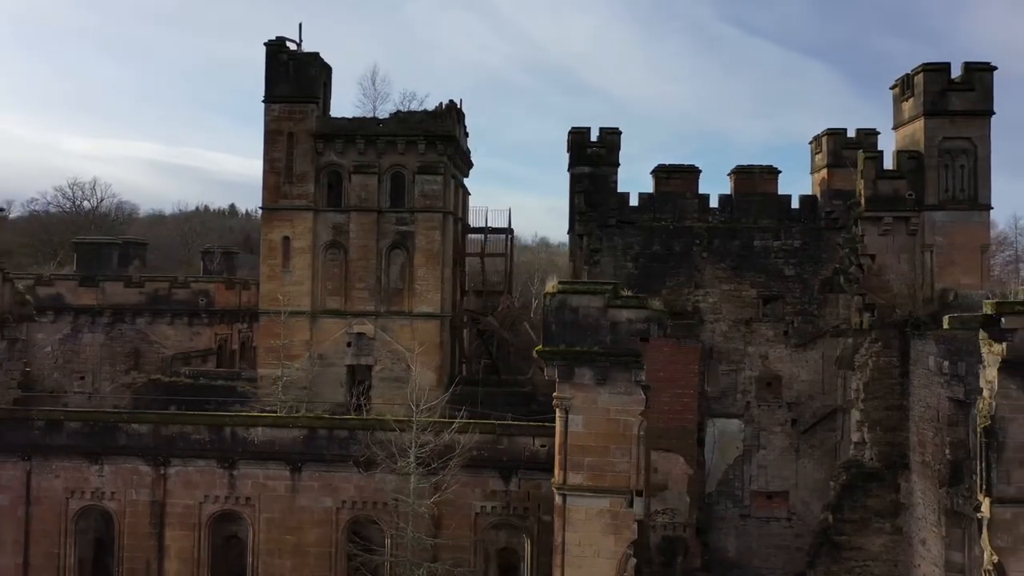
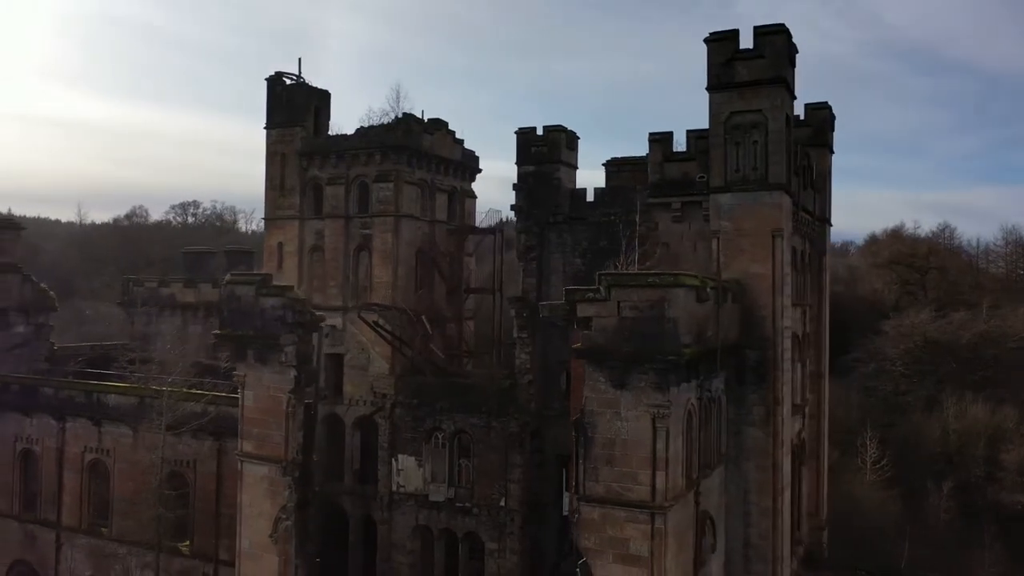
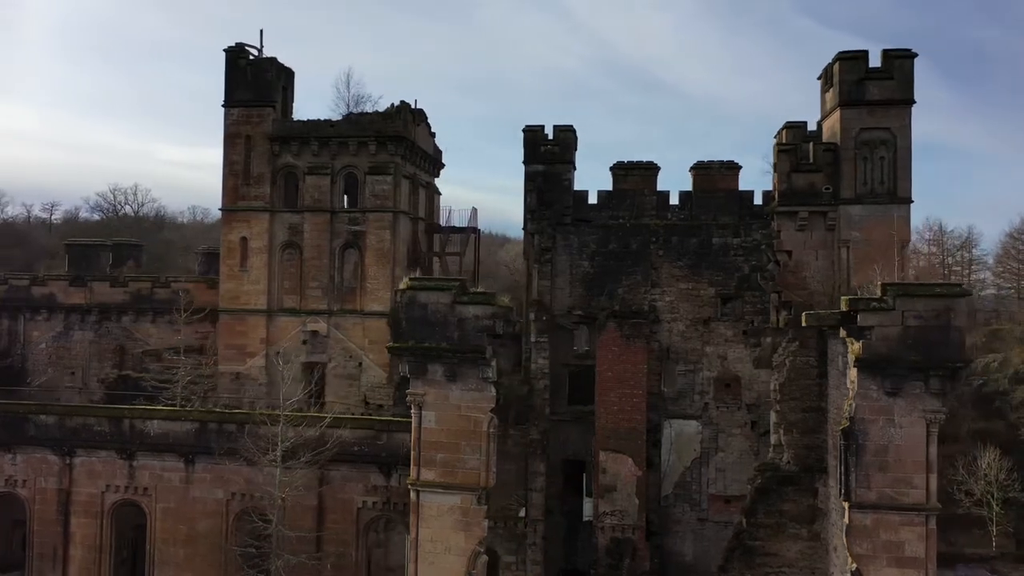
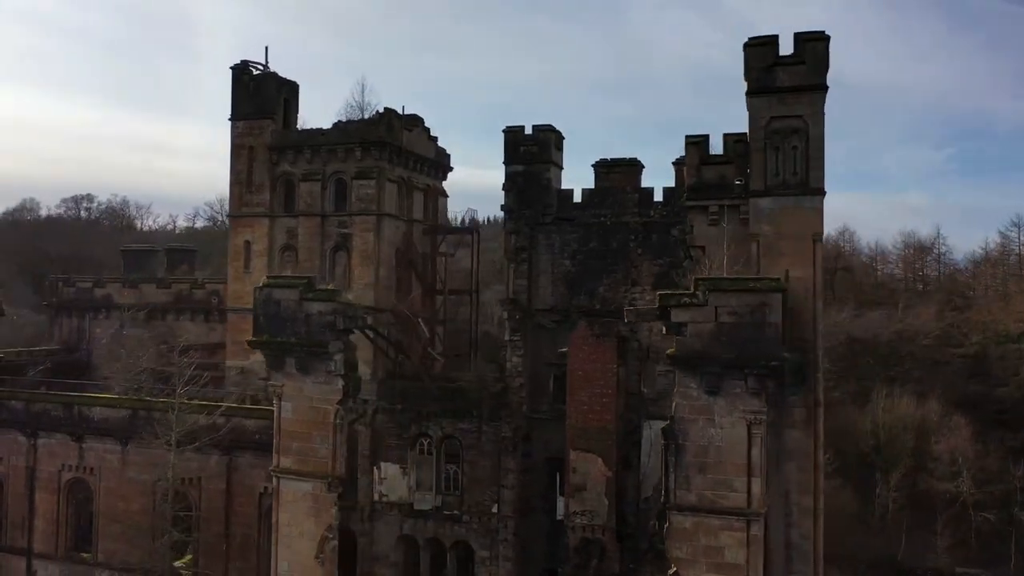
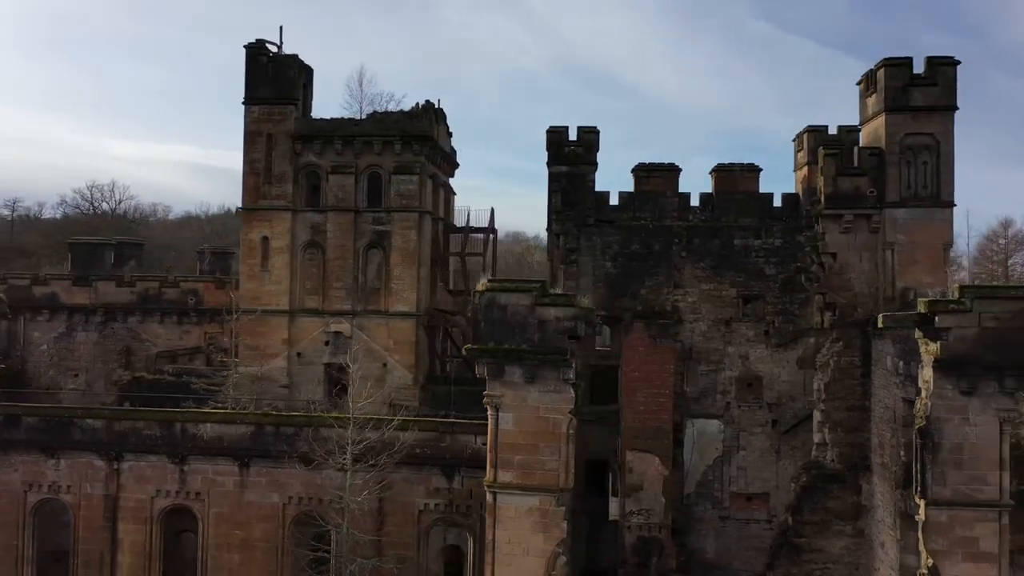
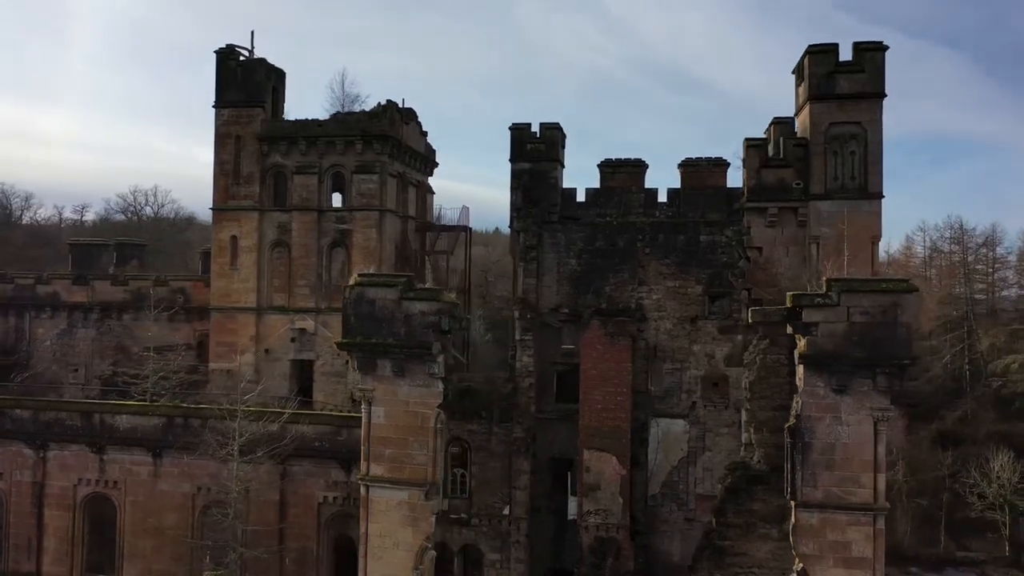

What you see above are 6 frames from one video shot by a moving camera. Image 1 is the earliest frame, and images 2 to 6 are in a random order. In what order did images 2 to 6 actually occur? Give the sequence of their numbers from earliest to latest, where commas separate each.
5, 3, 6, 4, 2
